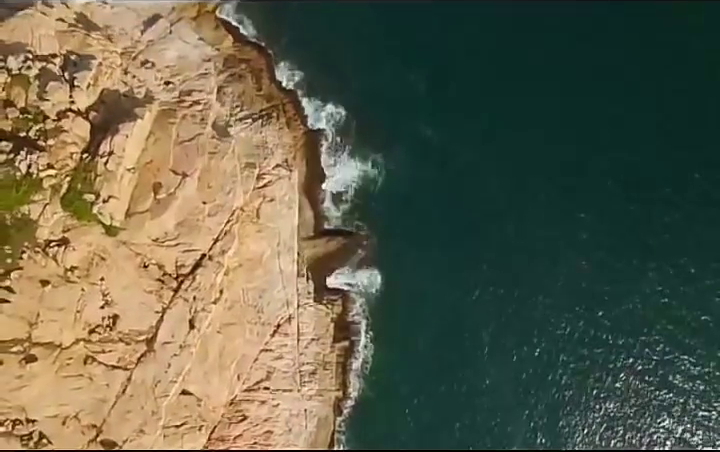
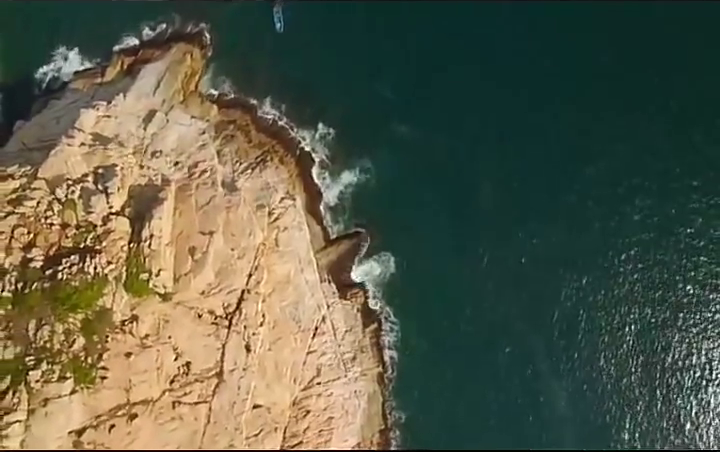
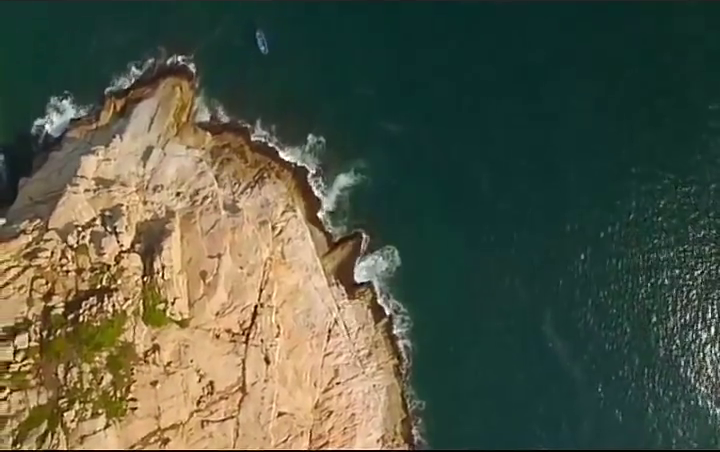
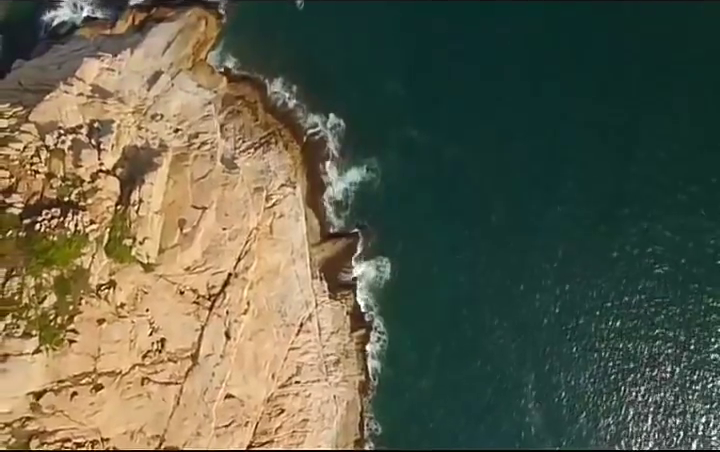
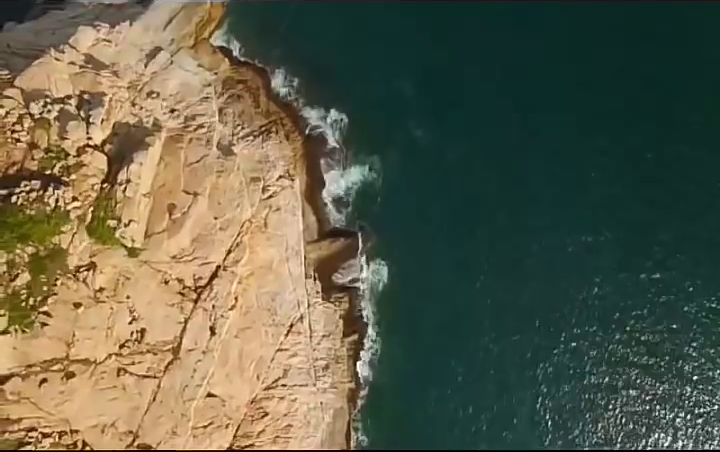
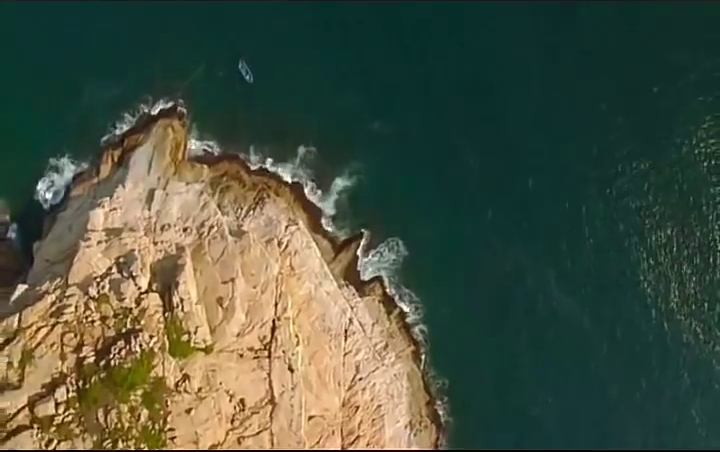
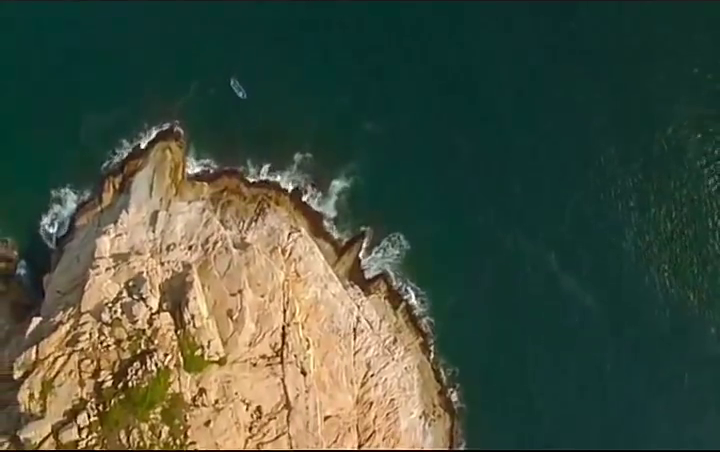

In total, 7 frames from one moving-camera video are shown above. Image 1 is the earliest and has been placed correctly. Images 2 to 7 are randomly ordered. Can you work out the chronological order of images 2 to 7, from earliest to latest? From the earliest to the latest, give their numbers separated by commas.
5, 4, 2, 3, 6, 7
